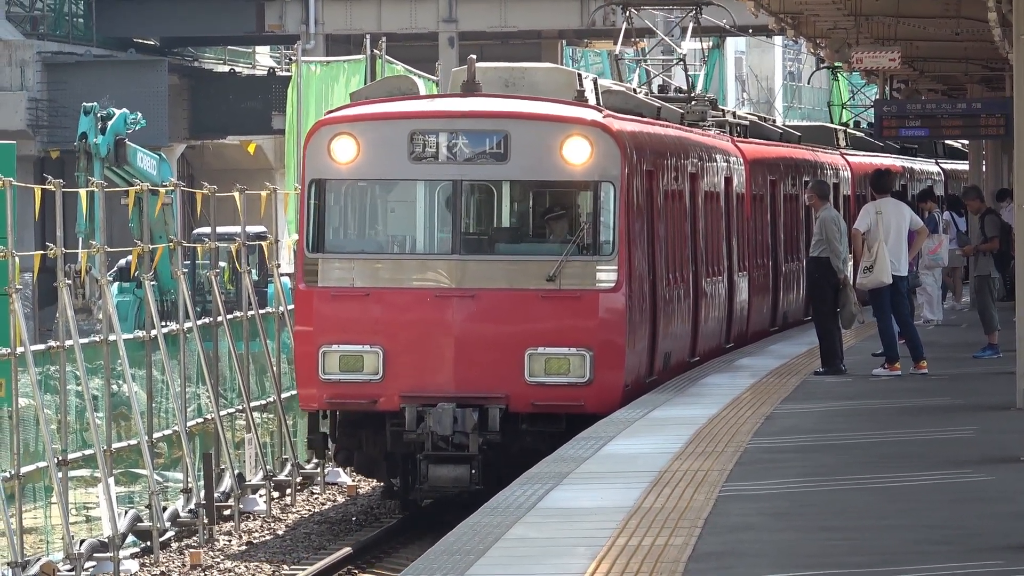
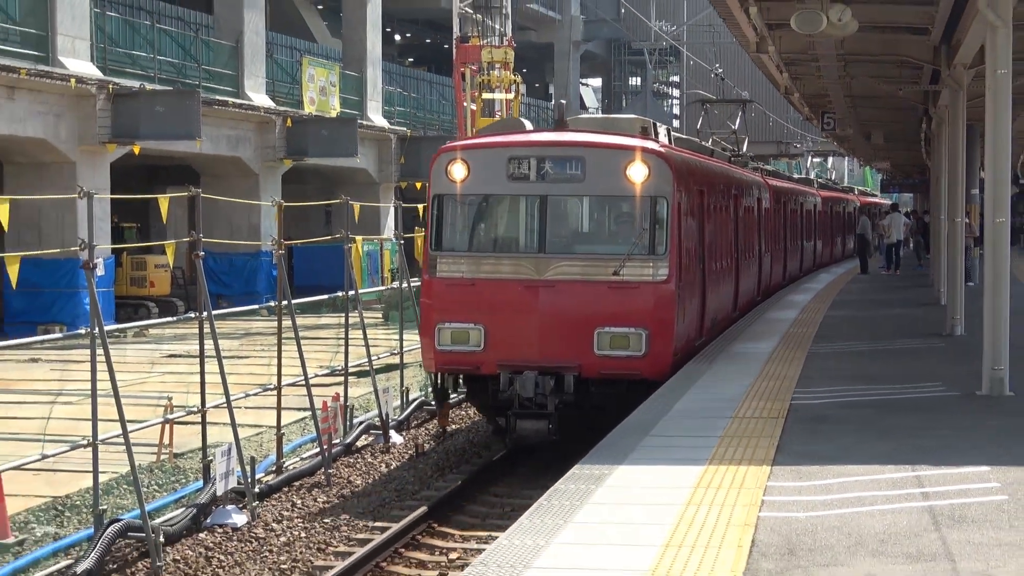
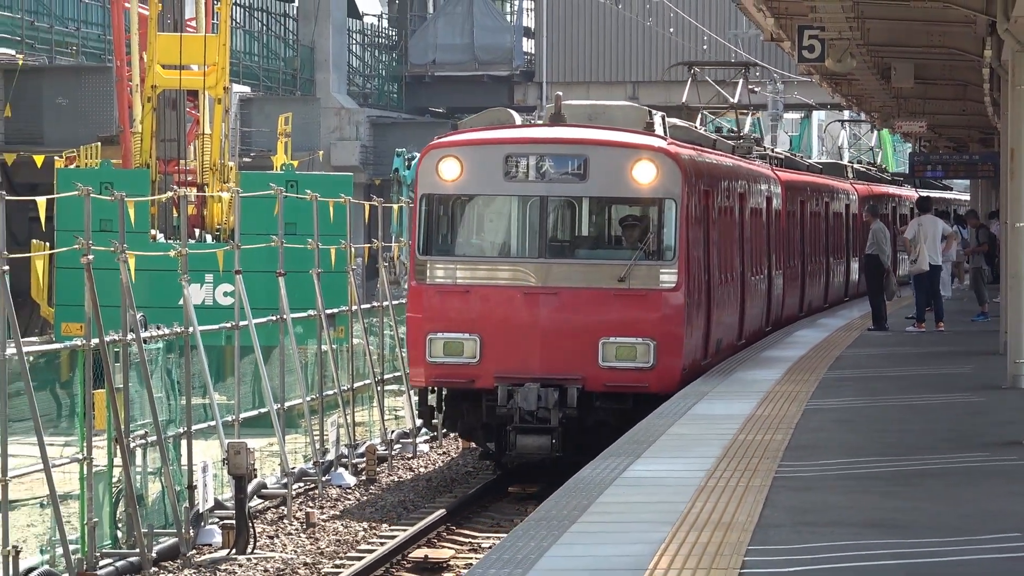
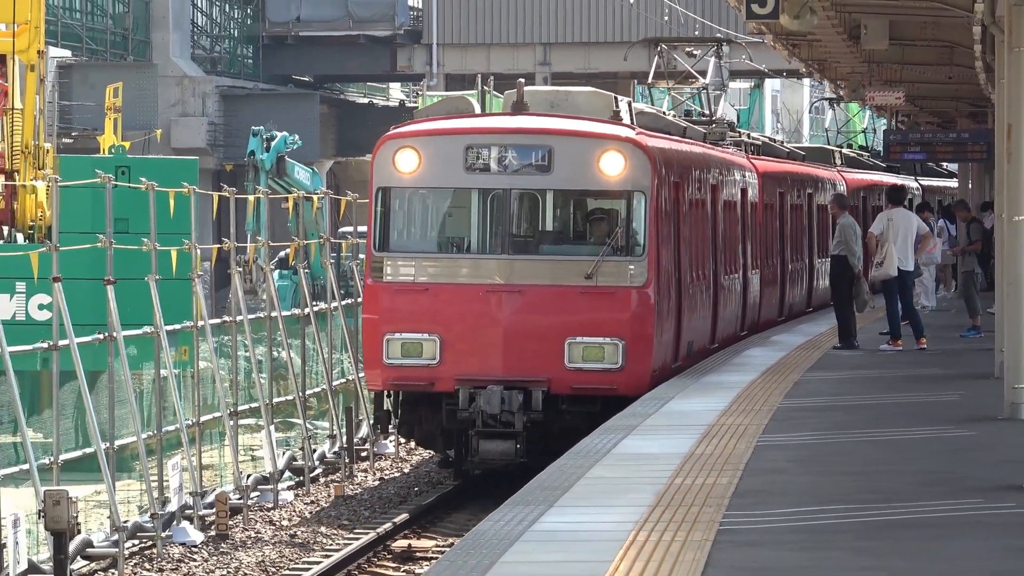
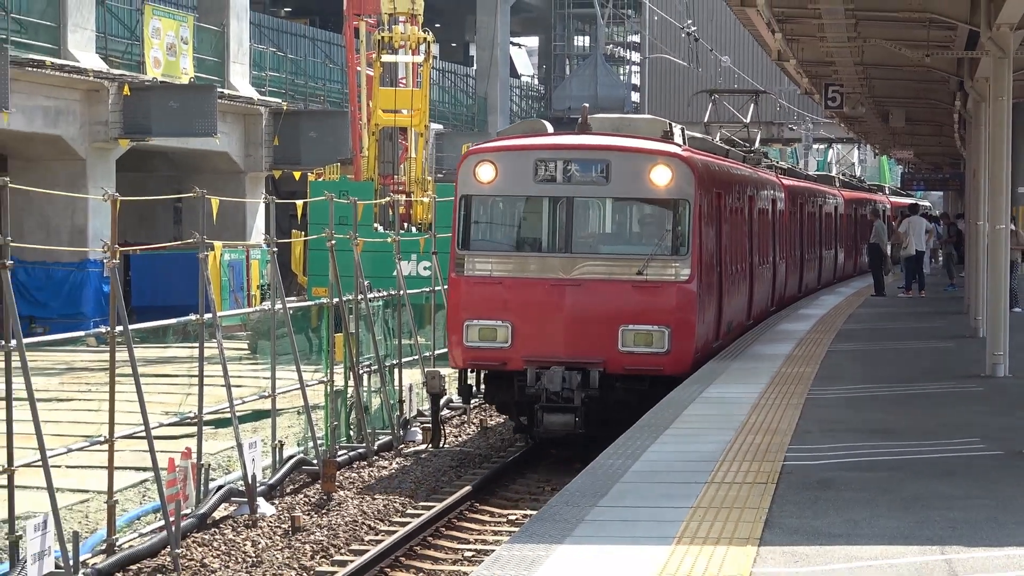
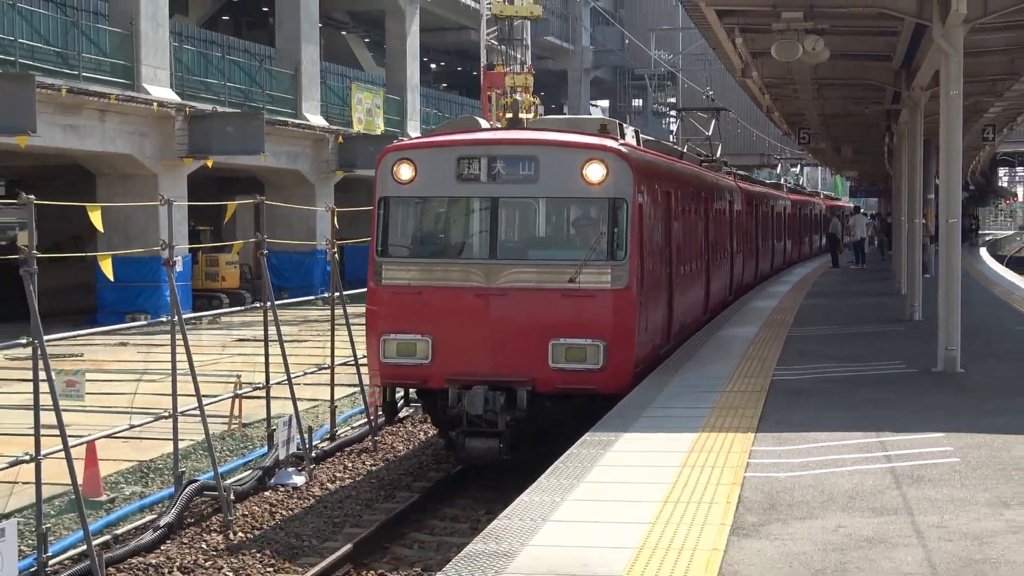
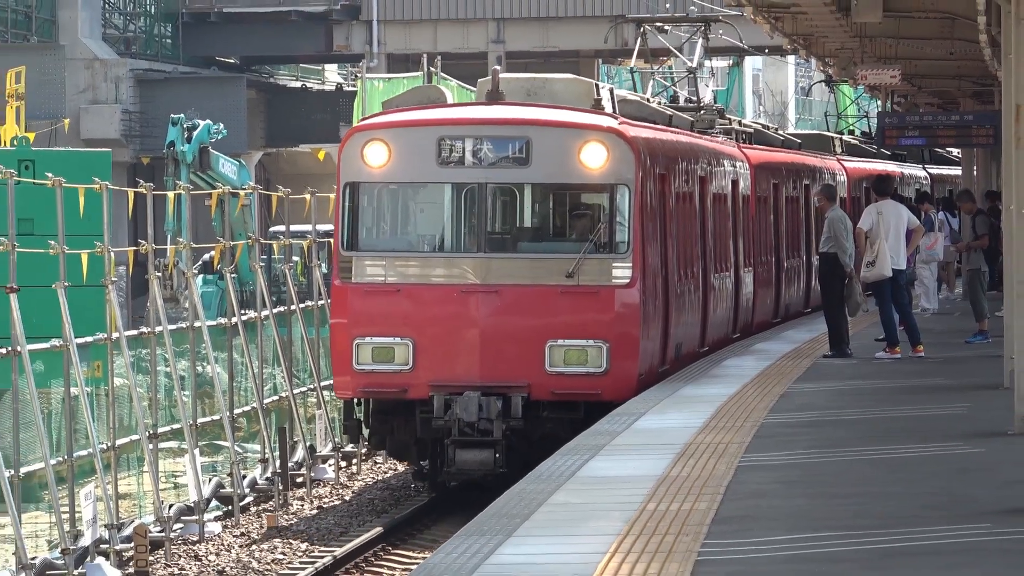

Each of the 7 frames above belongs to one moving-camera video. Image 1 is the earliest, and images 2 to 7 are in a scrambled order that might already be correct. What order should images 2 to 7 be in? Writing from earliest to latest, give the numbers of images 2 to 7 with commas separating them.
7, 4, 3, 5, 2, 6
